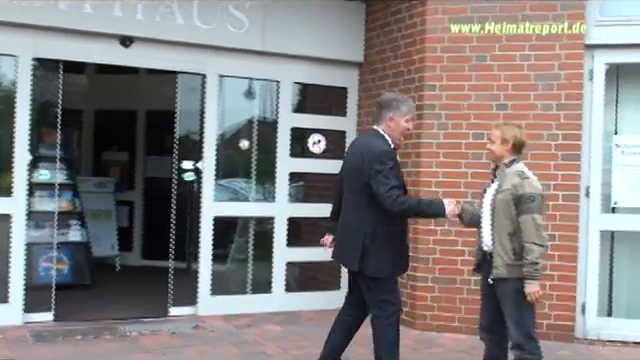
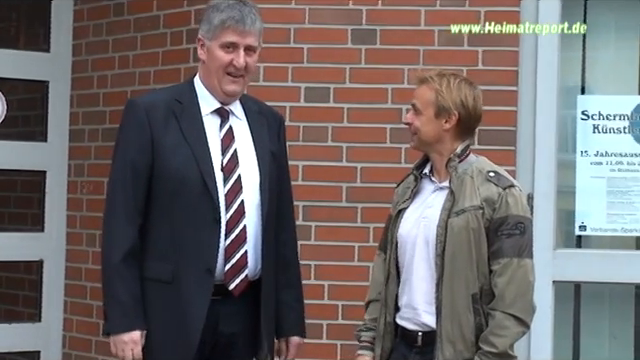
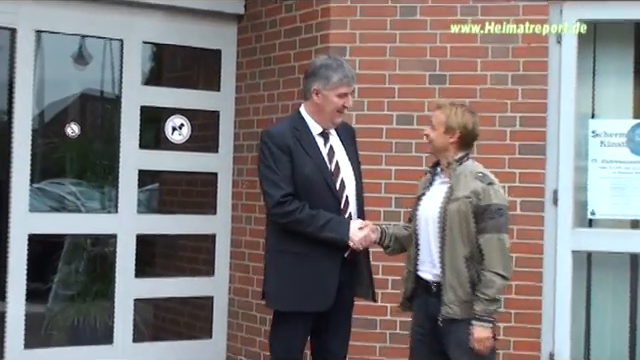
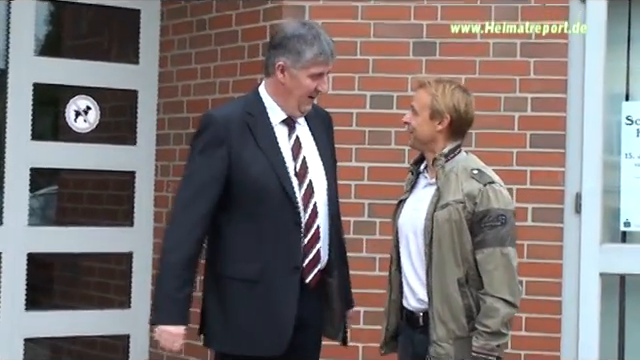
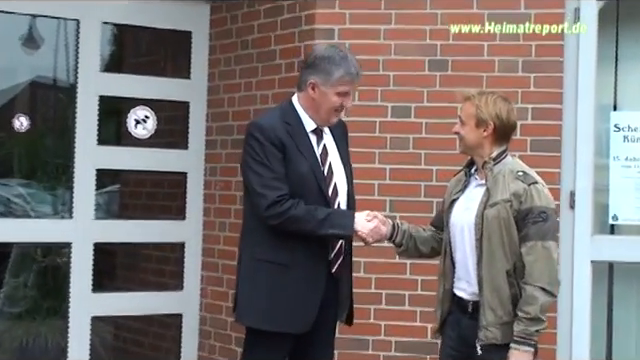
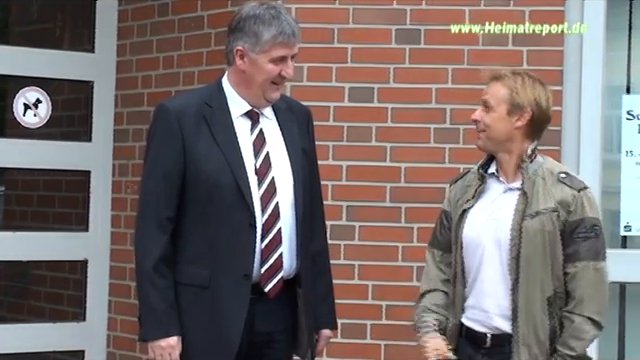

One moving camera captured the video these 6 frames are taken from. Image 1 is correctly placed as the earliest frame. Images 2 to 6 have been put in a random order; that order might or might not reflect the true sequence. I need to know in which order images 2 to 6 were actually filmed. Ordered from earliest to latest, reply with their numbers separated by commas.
3, 5, 4, 6, 2
